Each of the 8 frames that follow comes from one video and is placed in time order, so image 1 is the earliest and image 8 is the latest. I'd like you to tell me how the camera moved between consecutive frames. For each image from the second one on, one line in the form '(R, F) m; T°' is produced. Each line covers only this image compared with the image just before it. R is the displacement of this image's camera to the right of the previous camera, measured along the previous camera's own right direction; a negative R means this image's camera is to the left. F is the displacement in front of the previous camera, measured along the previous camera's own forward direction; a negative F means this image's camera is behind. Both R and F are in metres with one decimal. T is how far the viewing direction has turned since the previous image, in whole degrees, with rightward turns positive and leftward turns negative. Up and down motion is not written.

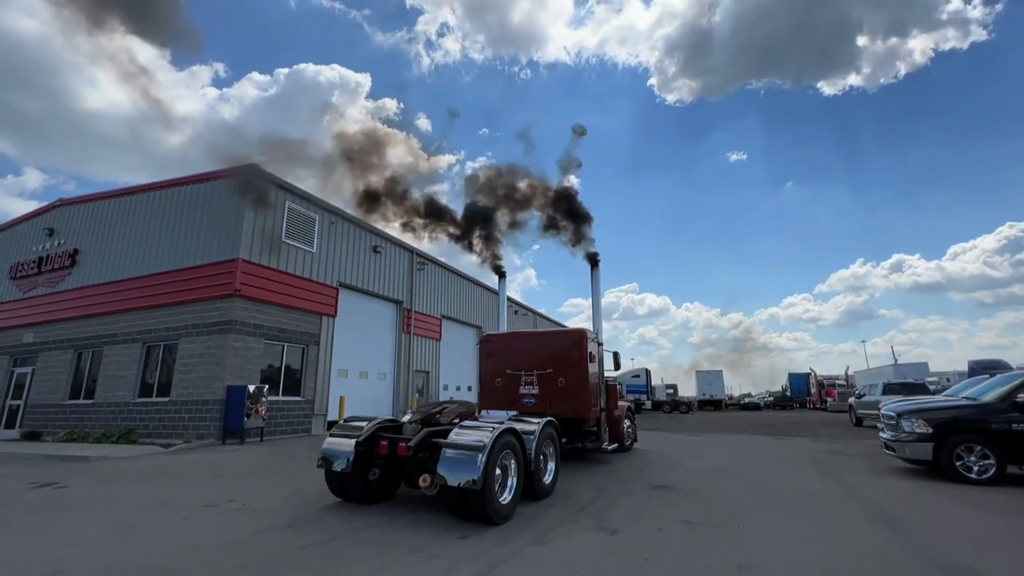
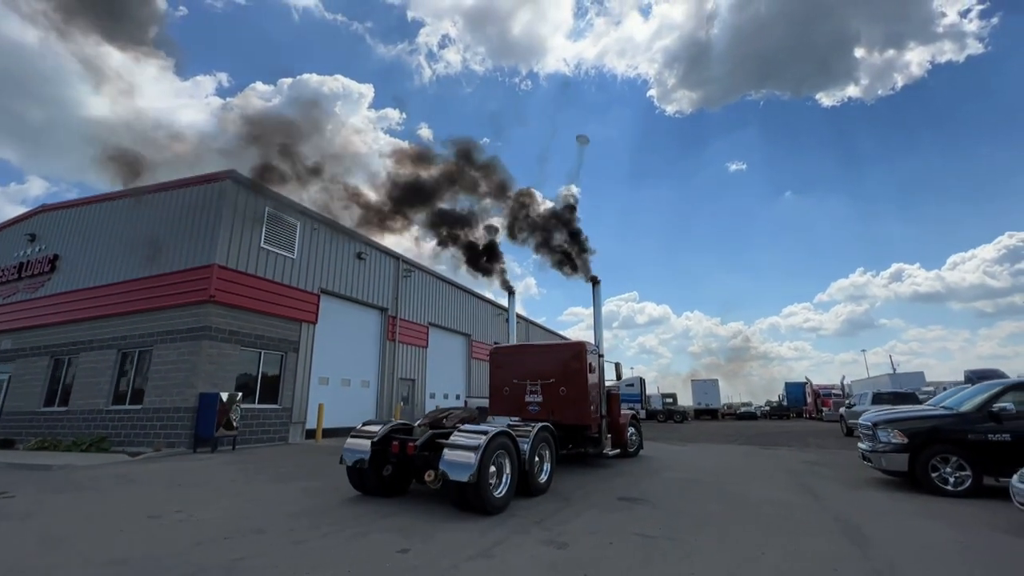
(+0.5, +0.1) m; 0°
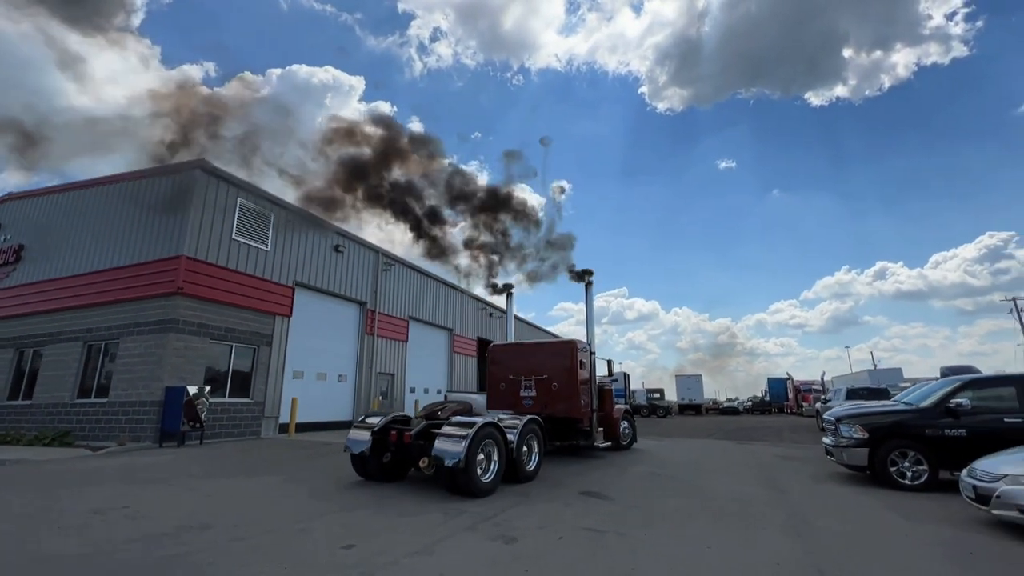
(+0.4, +0.1) m; +1°
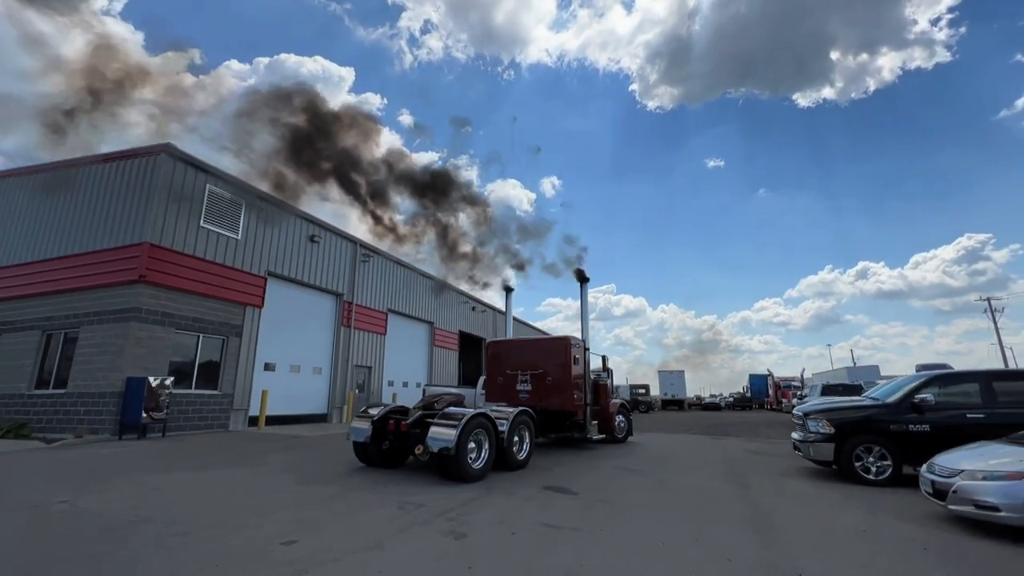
(+0.3, +0.2) m; +1°
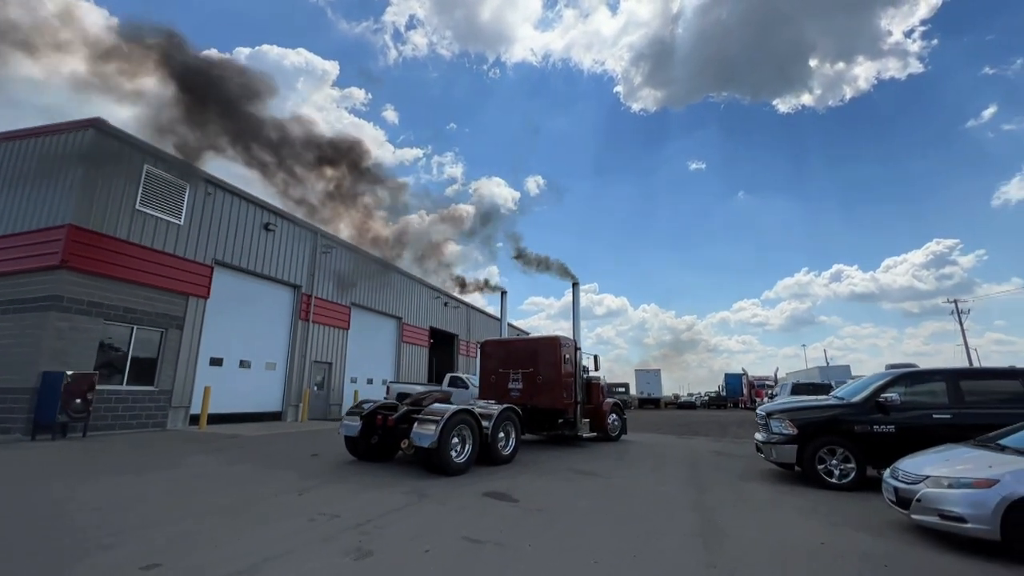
(+0.6, +0.6) m; +2°
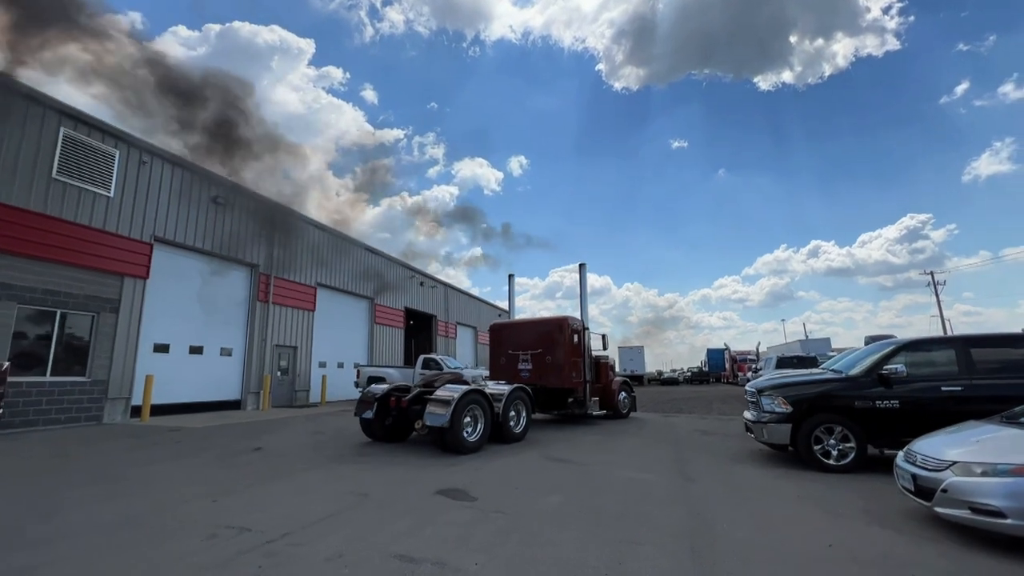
(+0.3, +0.9) m; +2°
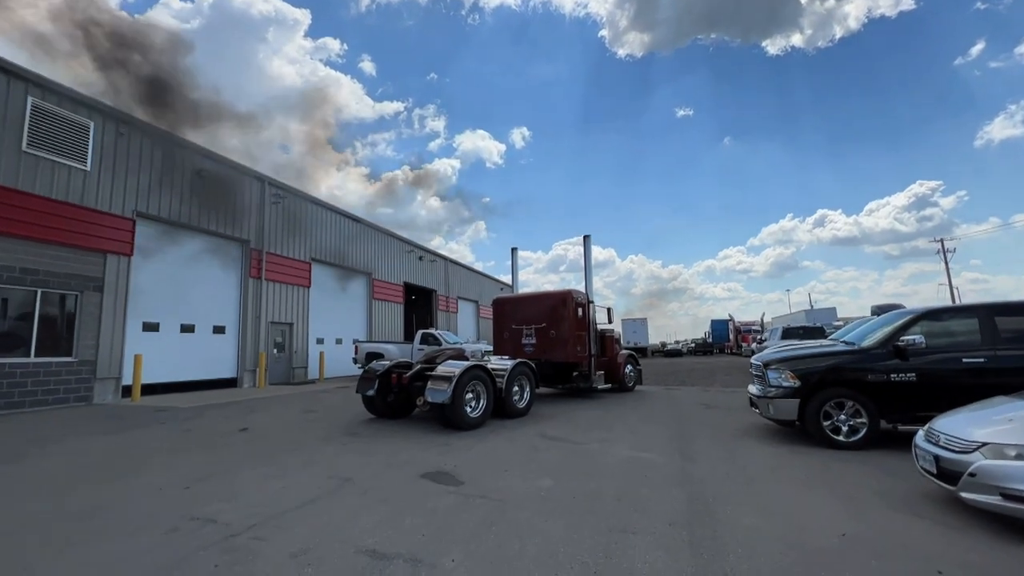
(+0.2, +0.4) m; 0°
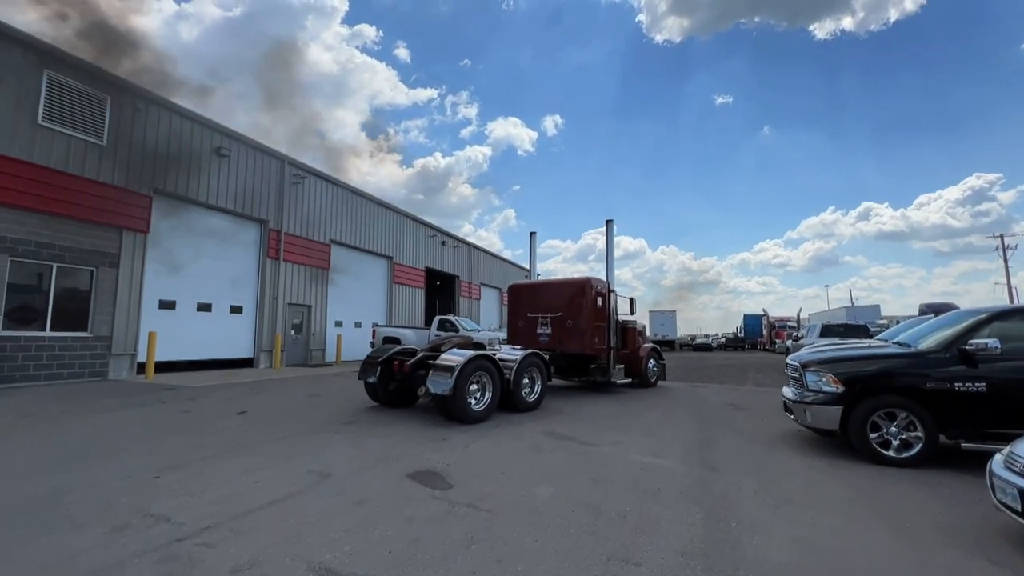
(+0.3, +0.6) m; -3°
